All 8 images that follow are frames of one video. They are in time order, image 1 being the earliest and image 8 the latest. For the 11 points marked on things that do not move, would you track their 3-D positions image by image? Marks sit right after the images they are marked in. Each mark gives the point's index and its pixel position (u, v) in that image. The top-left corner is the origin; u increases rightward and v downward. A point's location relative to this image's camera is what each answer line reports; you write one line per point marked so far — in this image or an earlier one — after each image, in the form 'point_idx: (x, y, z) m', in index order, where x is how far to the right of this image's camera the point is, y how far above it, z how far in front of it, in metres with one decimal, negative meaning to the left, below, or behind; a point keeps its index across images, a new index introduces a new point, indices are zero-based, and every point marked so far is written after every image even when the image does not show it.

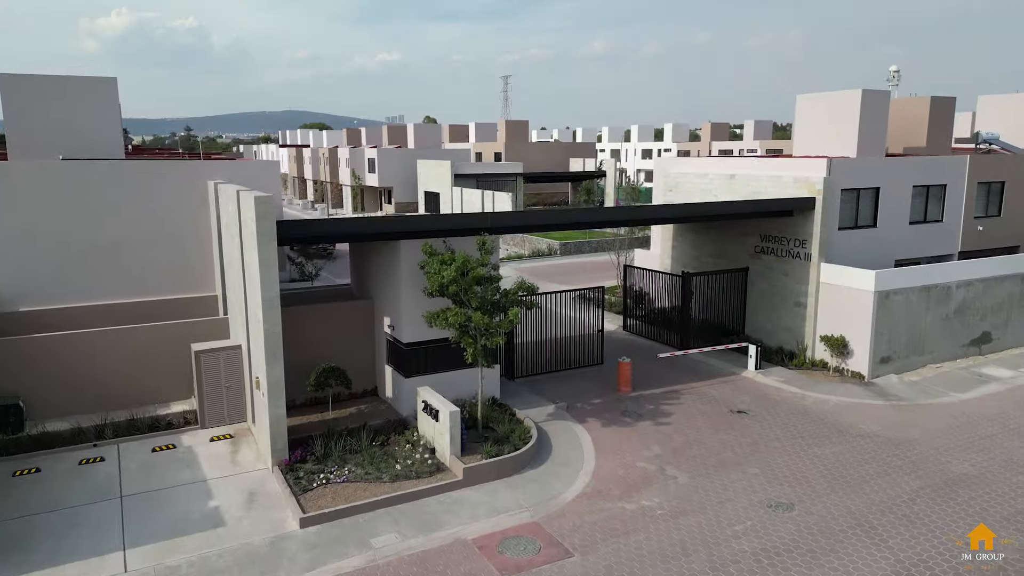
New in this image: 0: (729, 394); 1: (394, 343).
0: (+4.8, -2.3, +15.8) m
1: (-2.4, -1.1, +14.3) m
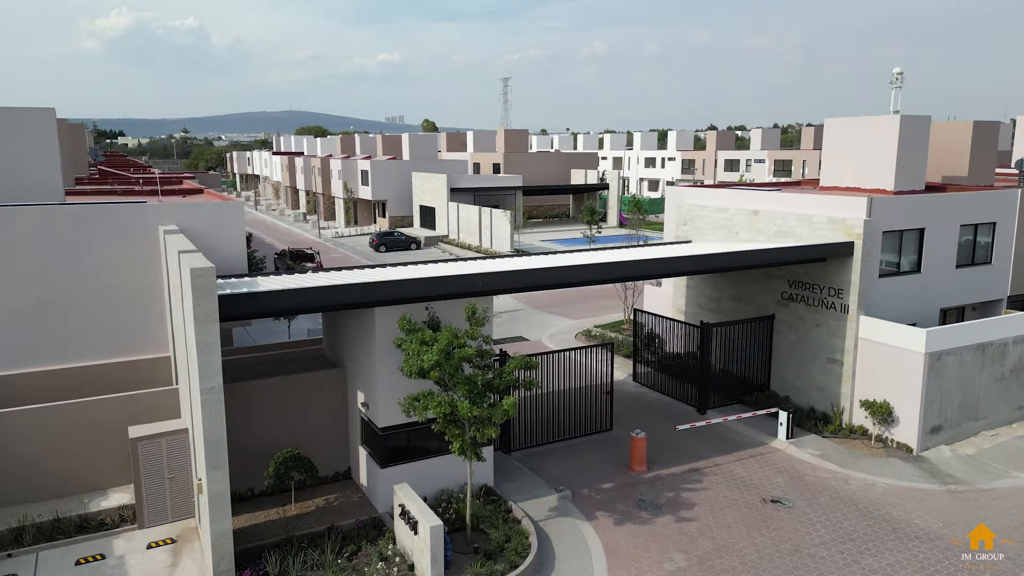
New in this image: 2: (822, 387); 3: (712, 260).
0: (+4.7, -3.6, +13.7) m
1: (-2.4, -2.3, +12.2) m
2: (+7.1, -2.3, +16.4) m
3: (+4.0, +0.6, +14.3) m
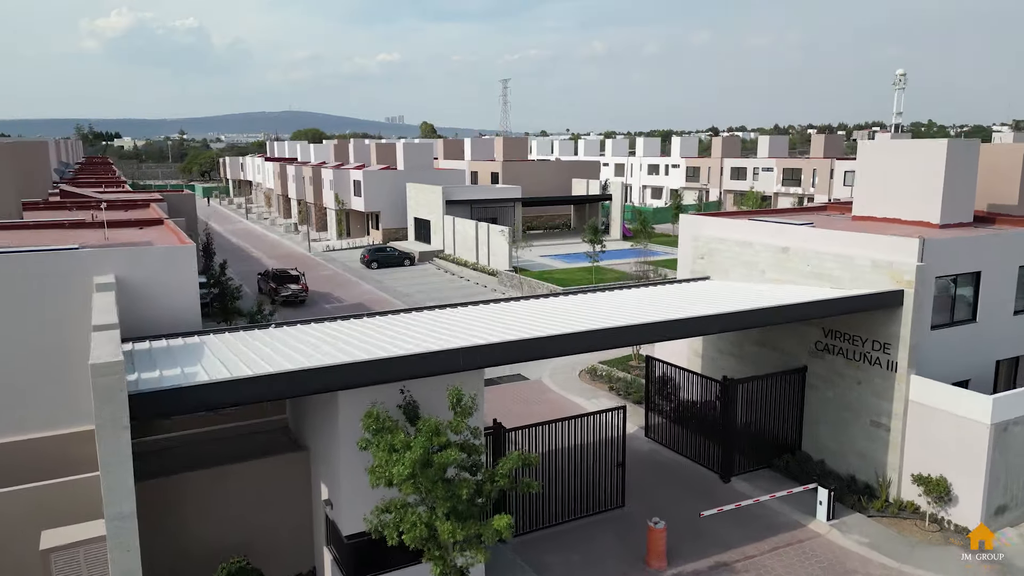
0: (+4.7, -4.6, +11.6) m
1: (-2.5, -3.4, +10.1) m
2: (+7.0, -3.3, +14.3) m
3: (+3.9, -0.5, +12.2) m
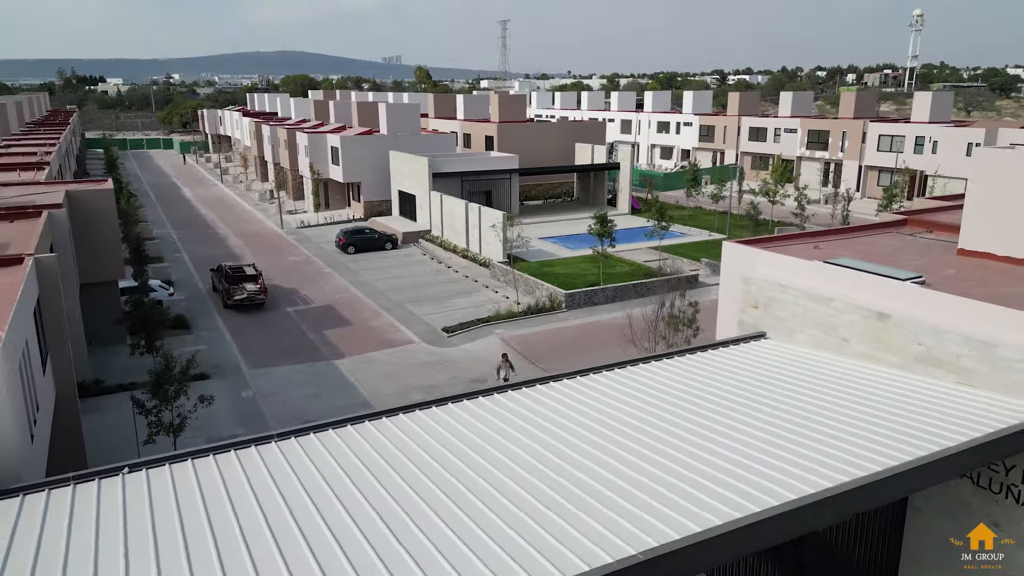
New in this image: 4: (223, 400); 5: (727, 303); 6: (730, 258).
0: (+4.4, -6.2, +7.4) m
1: (-2.8, -5.1, +5.8) m
2: (+6.8, -4.7, +10.0) m
3: (+3.7, -2.0, +7.7) m
4: (-7.7, -3.0, +19.1) m
5: (+4.3, -0.3, +14.2) m
6: (+4.3, +0.6, +14.2) m
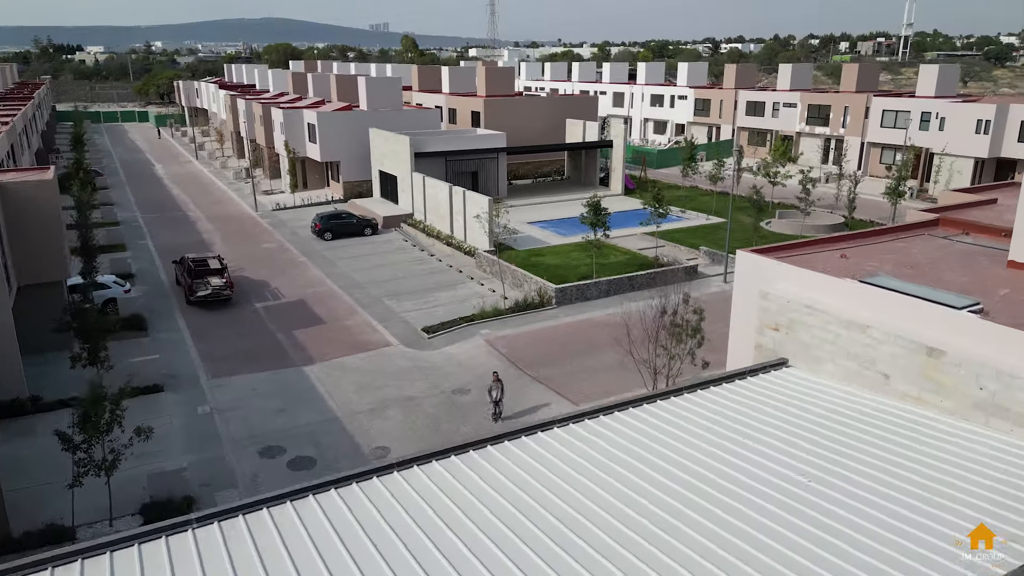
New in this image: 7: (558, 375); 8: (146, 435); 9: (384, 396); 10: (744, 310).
0: (+4.2, -6.7, +5.8) m
1: (-2.9, -5.7, +4.0) m
2: (+6.6, -5.1, +8.4) m
3: (+3.5, -2.6, +5.9) m
4: (-8.1, -3.2, +17.2) m
5: (+3.9, -0.6, +12.4) m
6: (+4.0, +0.3, +12.3) m
7: (+1.3, -2.4, +19.6) m
8: (-6.7, -2.7, +13.1) m
9: (-3.3, -2.8, +18.6) m
10: (+4.0, -0.4, +12.2) m
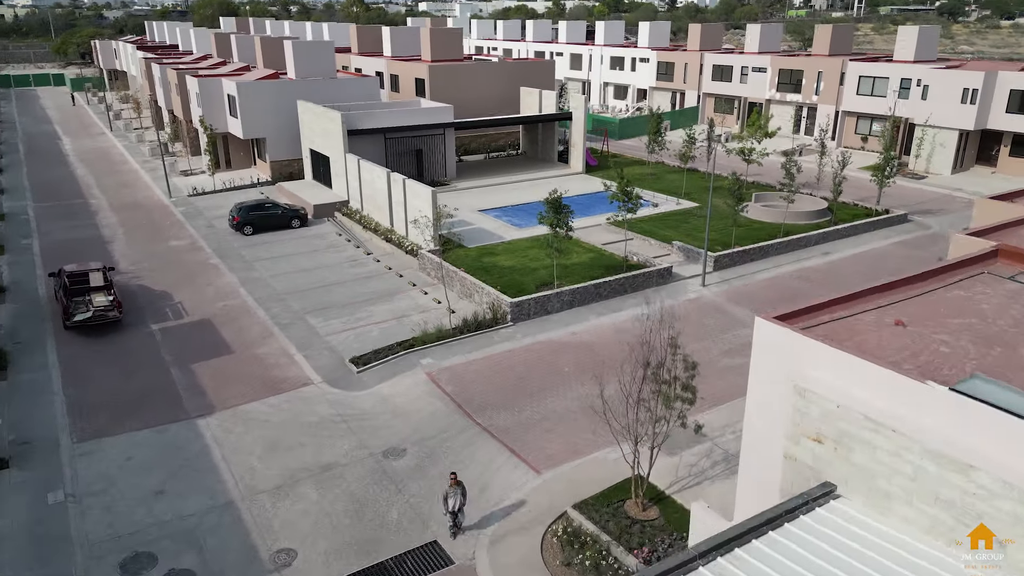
0: (+3.9, -8.1, +2.7) m
1: (-3.2, -7.3, +0.5) m
2: (+6.0, -6.3, +5.4) m
3: (+3.0, -4.0, +2.5) m
4: (-9.1, -4.2, +13.2) m
5: (+3.1, -1.6, +8.9) m
6: (+3.2, -0.7, +8.8) m
7: (0.0, -3.0, +16.1) m
8: (-7.5, -3.9, +9.2) m
9: (-4.4, -3.6, +14.8) m
10: (+3.2, -1.4, +8.8) m
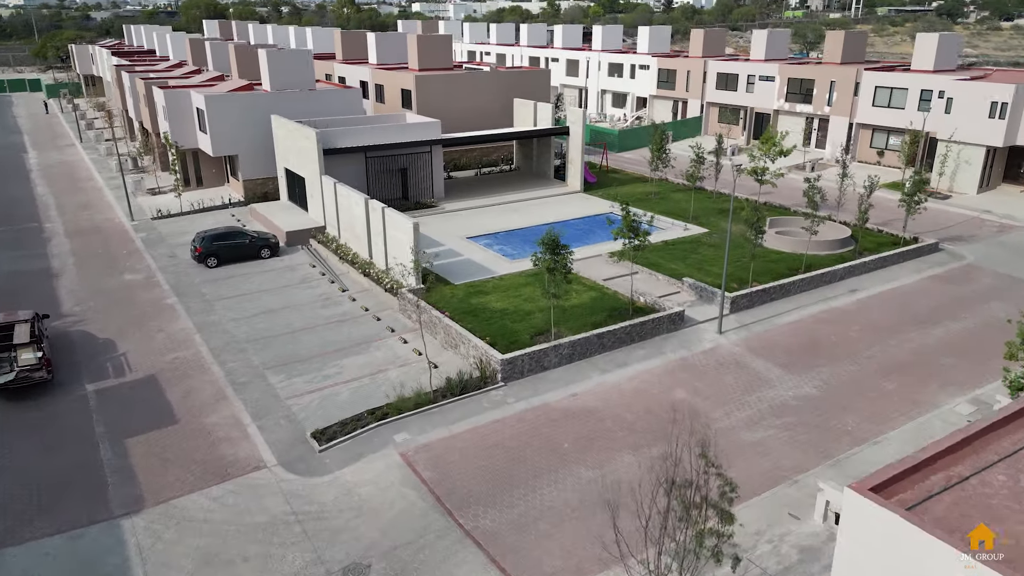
0: (+3.8, -9.5, 0.0) m
1: (-3.3, -8.7, -2.2) m
2: (+5.9, -7.7, +2.7) m
3: (+2.9, -5.3, -0.2) m
4: (-9.3, -5.5, +10.4) m
5: (+3.0, -3.0, +6.2) m
6: (+3.0, -2.1, +6.0) m
7: (-0.2, -4.4, +13.3) m
8: (-7.6, -5.3, +6.4) m
9: (-4.6, -5.0, +12.0) m
10: (+3.0, -2.8, +6.0) m
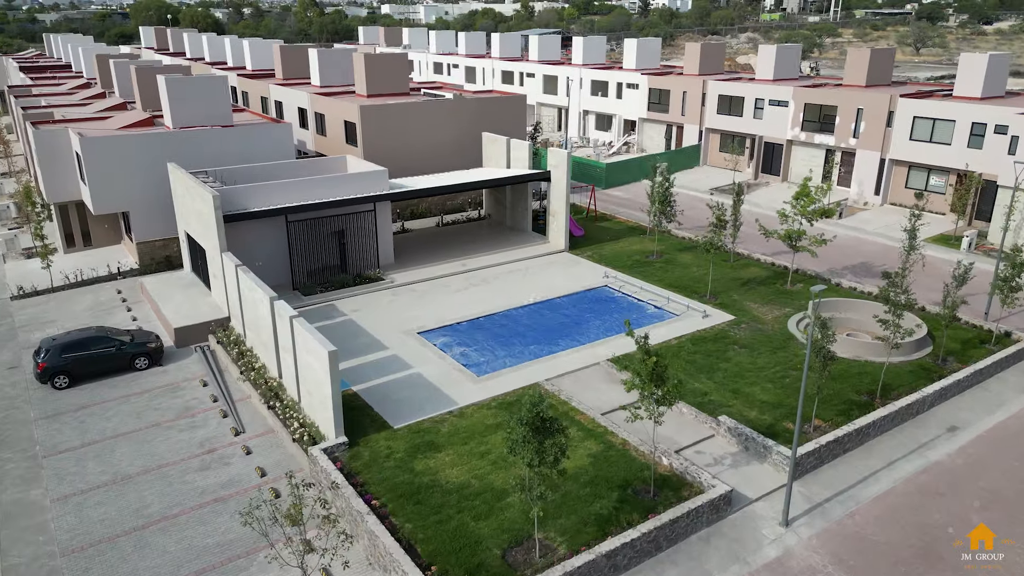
0: (+3.8, -12.7, -6.9) m
1: (-3.2, -12.0, -9.3) m
2: (+5.8, -10.9, -4.1) m
3: (+2.9, -8.6, -7.1) m
4: (-9.6, -8.9, +3.1) m
5: (+2.7, -6.2, -0.7) m
6: (+2.8, -5.4, -0.8) m
7: (-0.6, -7.7, +6.3) m
8: (-7.9, -8.6, -0.9) m
9: (-5.0, -8.3, +4.9) m
10: (+2.8, -6.1, -0.8) m
